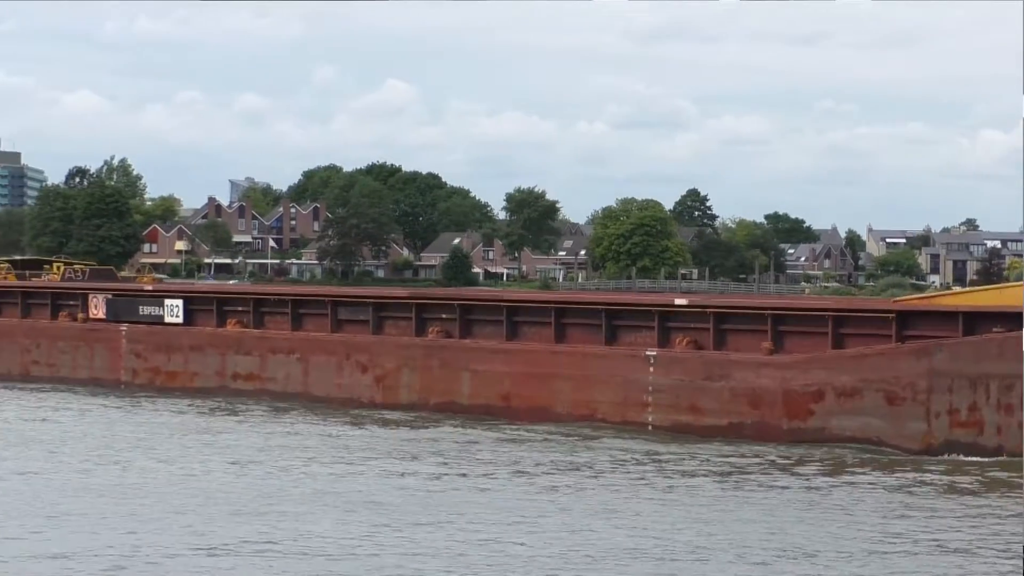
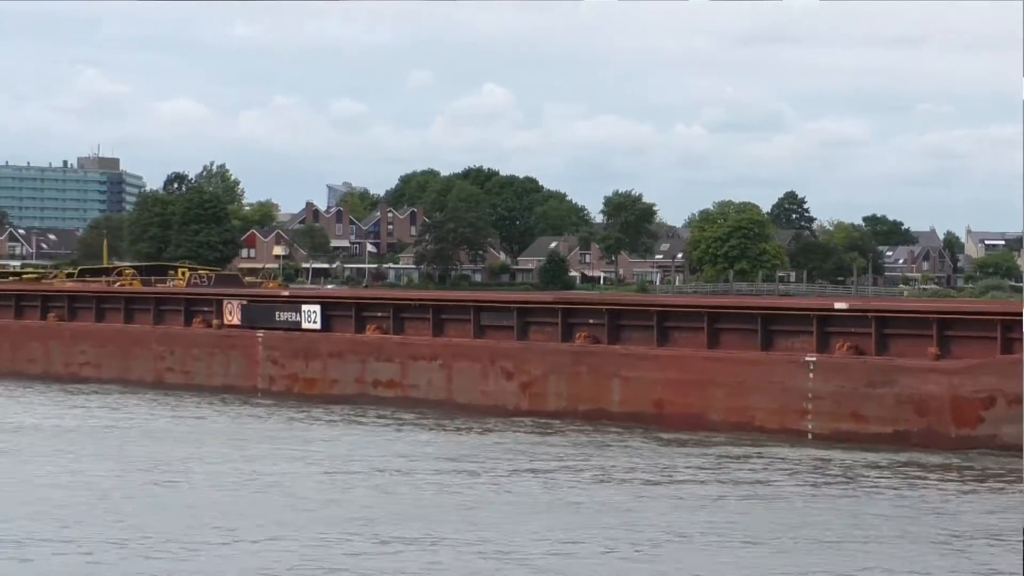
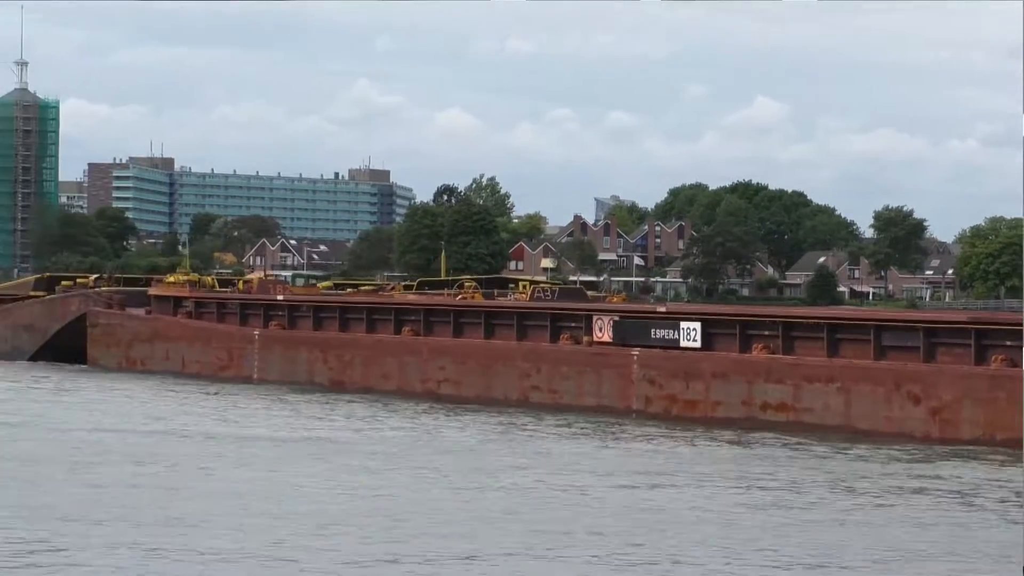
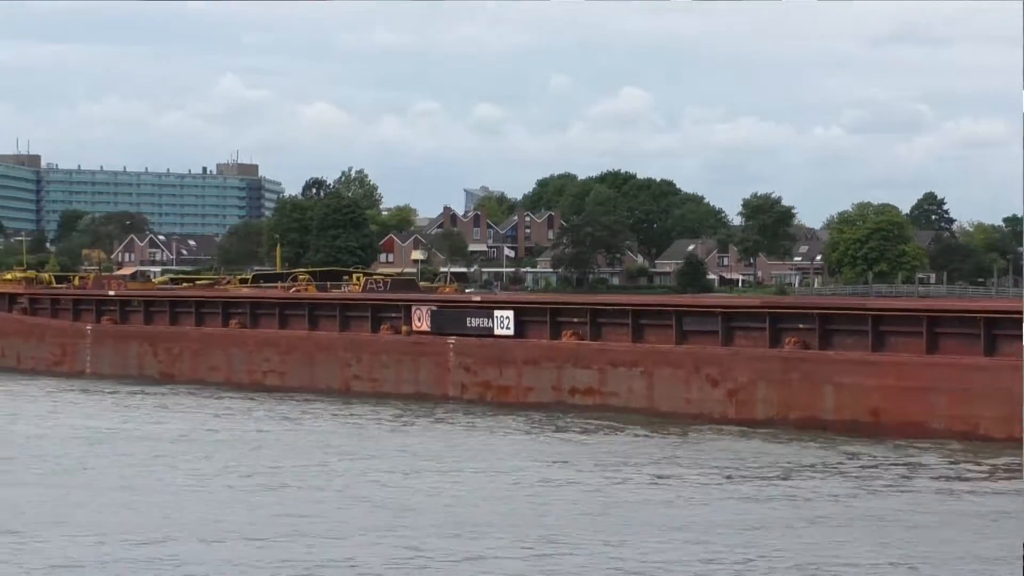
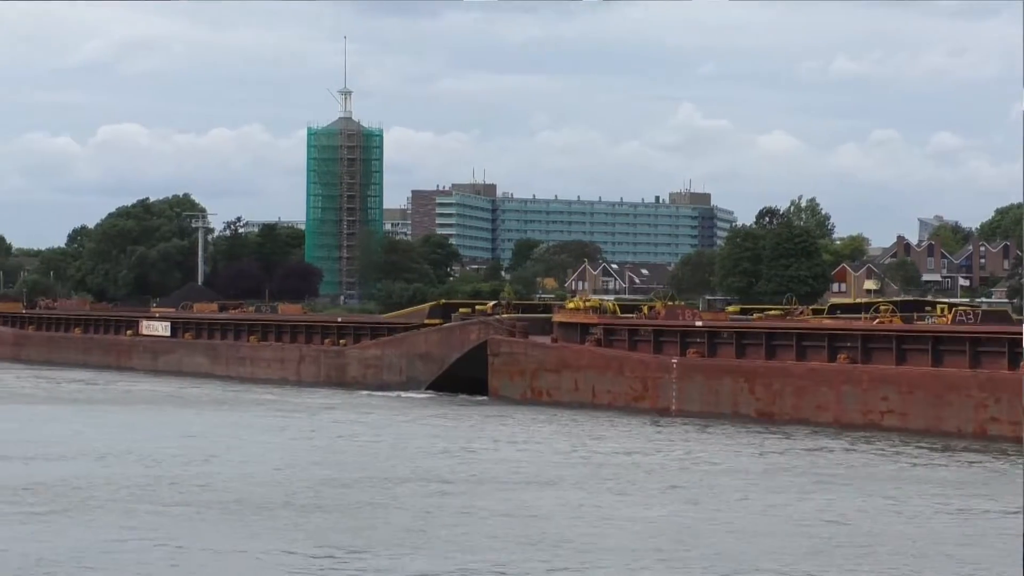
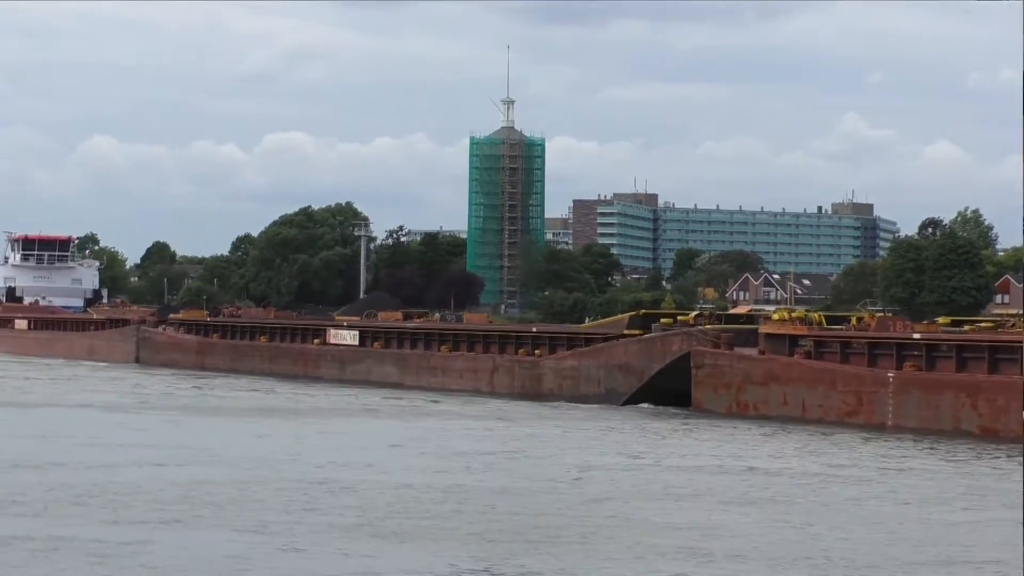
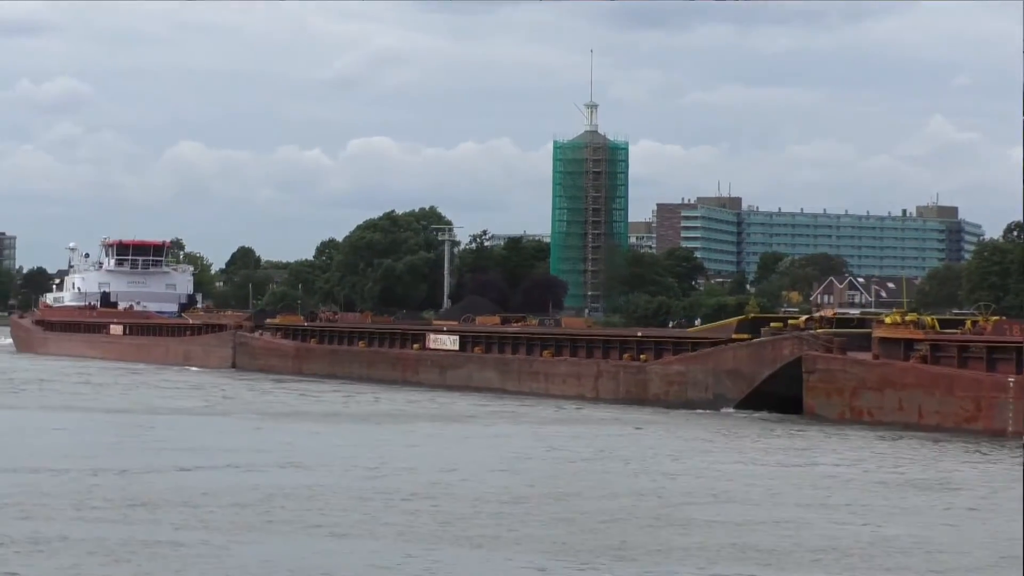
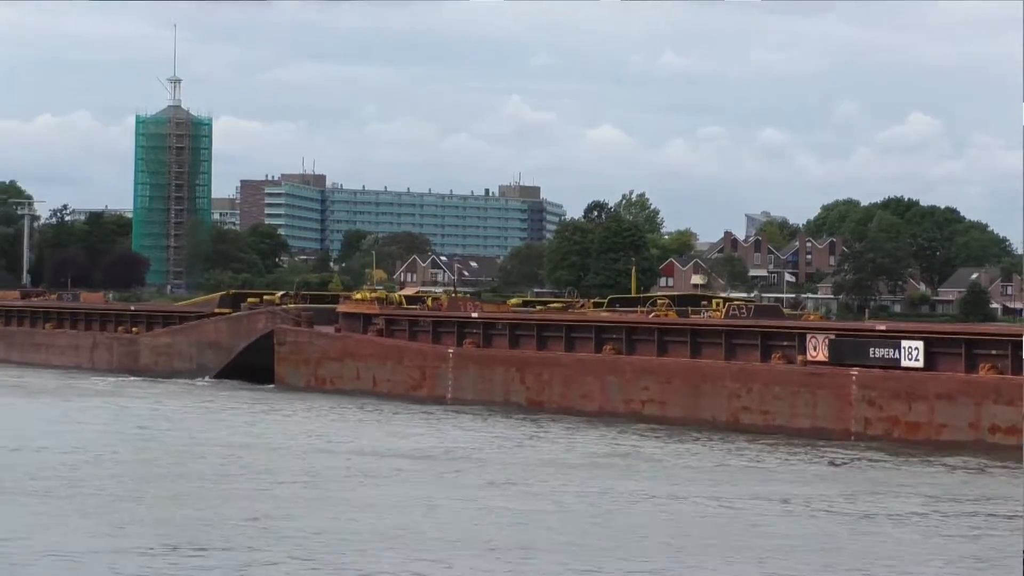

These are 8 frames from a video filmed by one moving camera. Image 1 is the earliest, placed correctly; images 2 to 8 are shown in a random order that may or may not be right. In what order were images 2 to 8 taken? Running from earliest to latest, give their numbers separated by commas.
2, 4, 3, 8, 5, 6, 7
